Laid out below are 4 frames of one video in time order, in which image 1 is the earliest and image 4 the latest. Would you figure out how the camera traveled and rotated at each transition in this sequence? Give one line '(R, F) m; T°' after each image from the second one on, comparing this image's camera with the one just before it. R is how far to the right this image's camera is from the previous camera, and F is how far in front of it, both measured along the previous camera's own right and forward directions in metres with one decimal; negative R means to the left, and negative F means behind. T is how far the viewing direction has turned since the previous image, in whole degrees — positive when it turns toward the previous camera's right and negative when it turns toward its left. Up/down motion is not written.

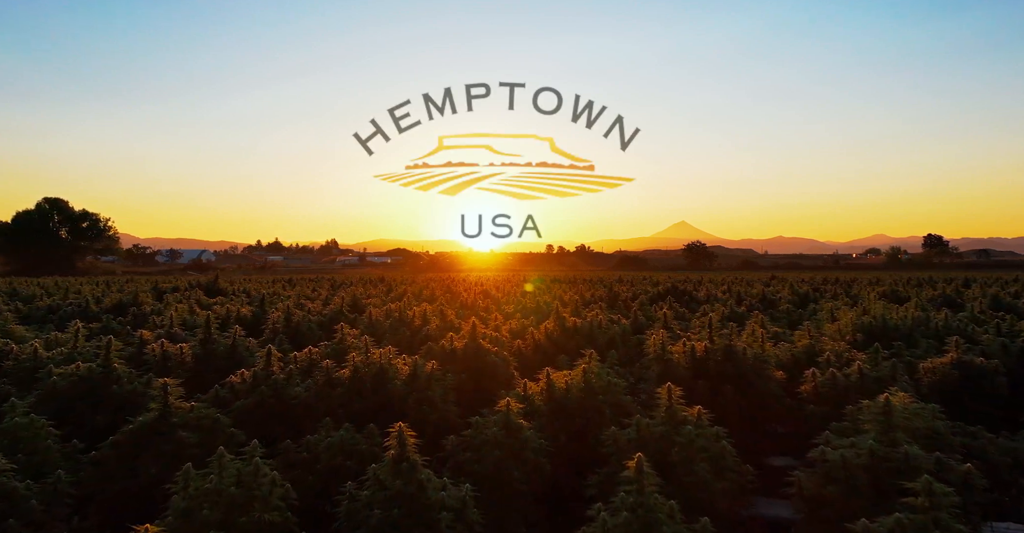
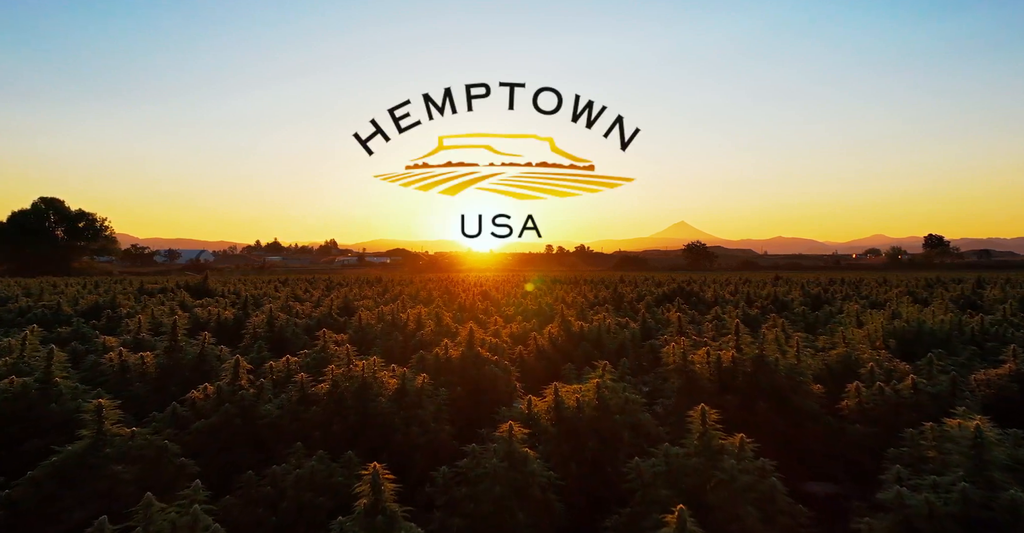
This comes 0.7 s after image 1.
(0.0, +1.4) m; 0°
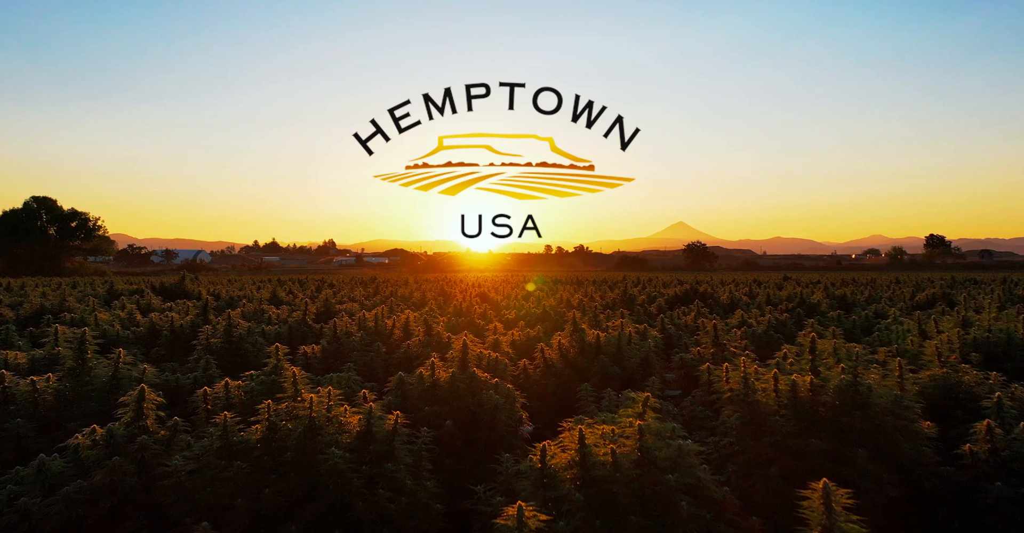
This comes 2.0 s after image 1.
(-0.1, +2.7) m; 0°
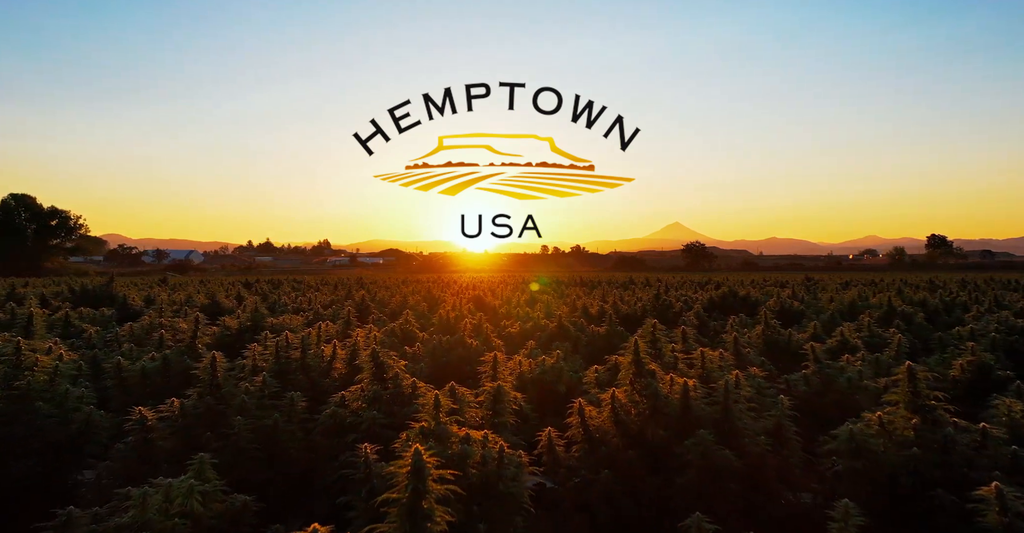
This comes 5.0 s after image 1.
(-0.2, +6.5) m; 0°
